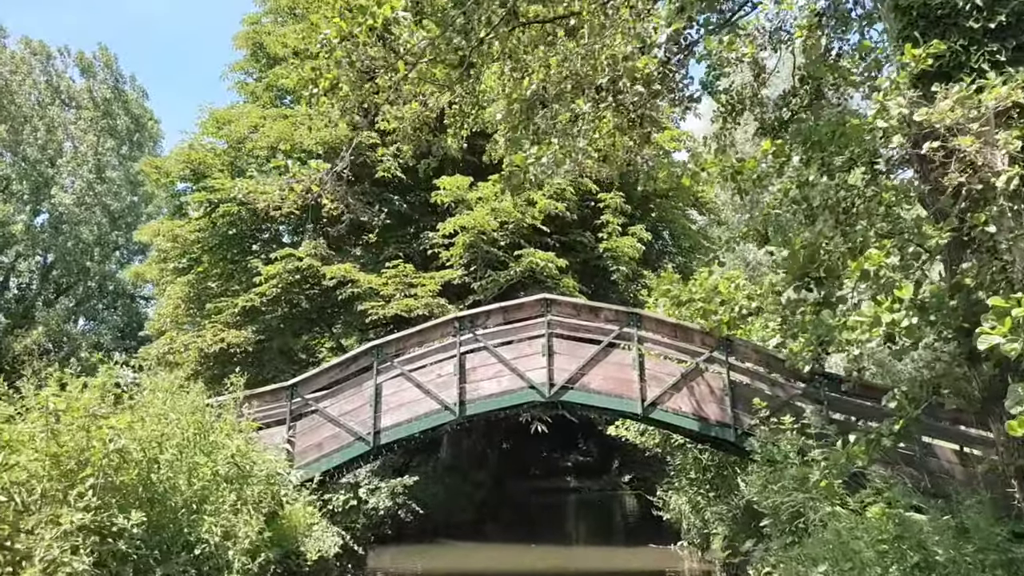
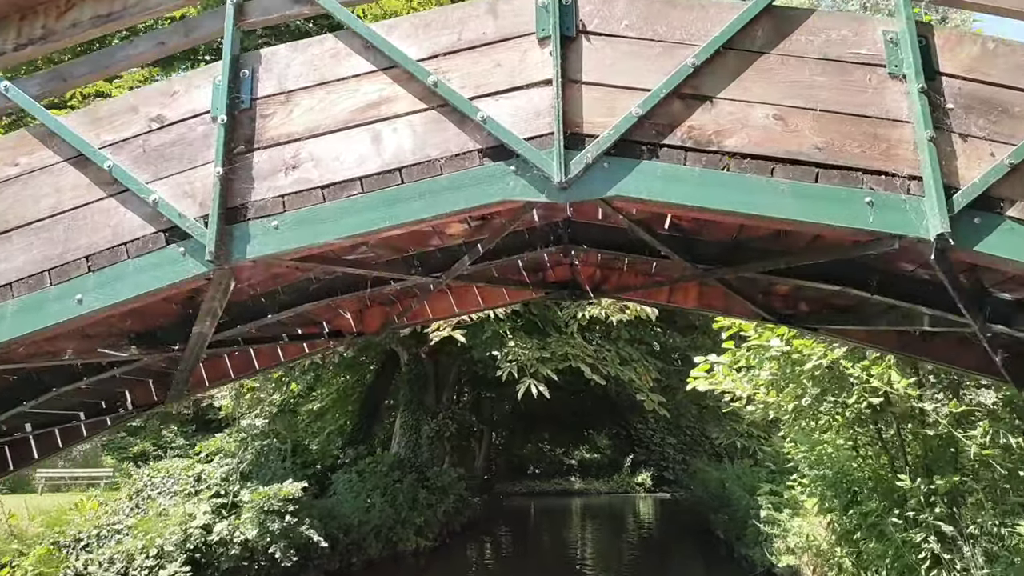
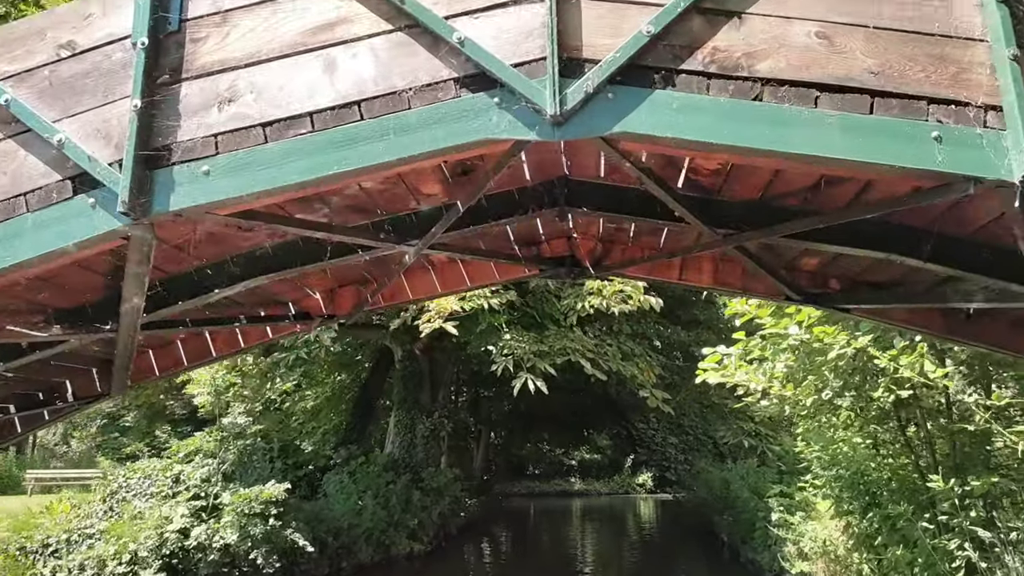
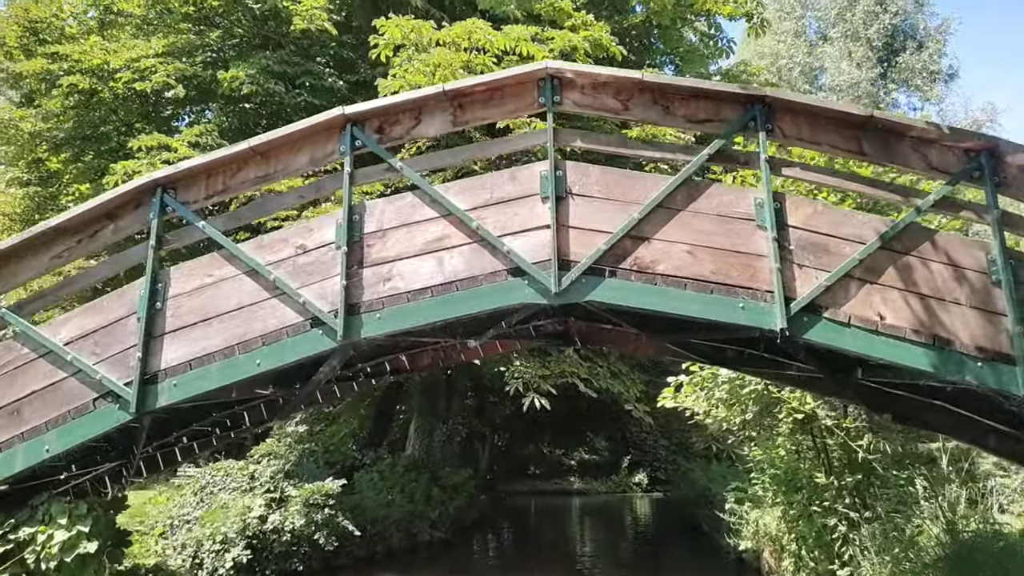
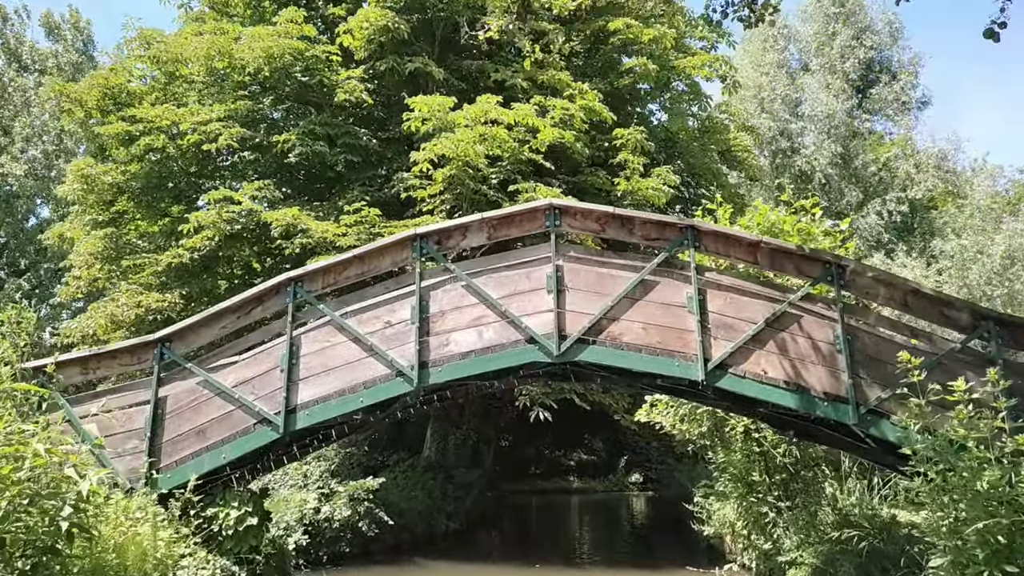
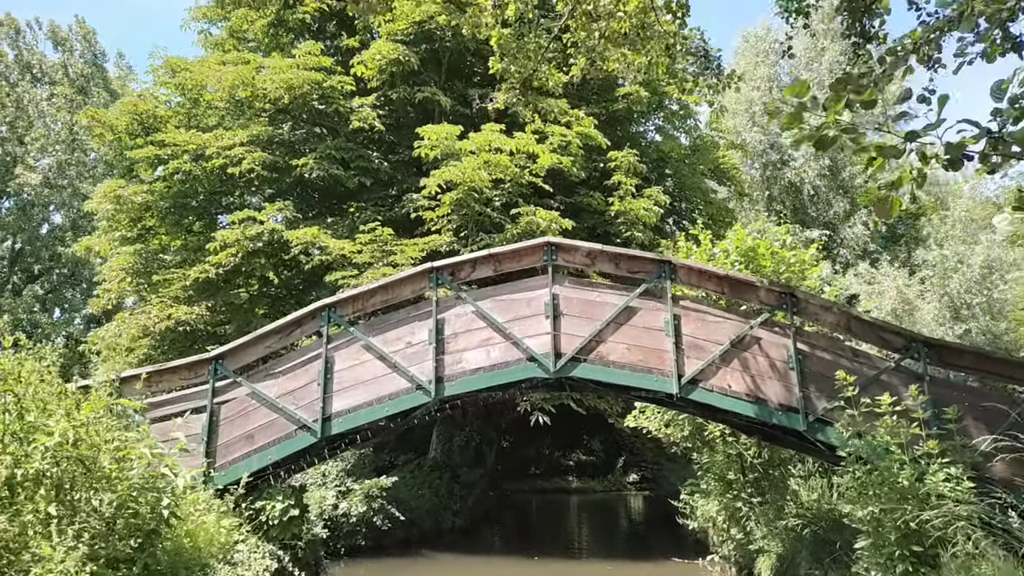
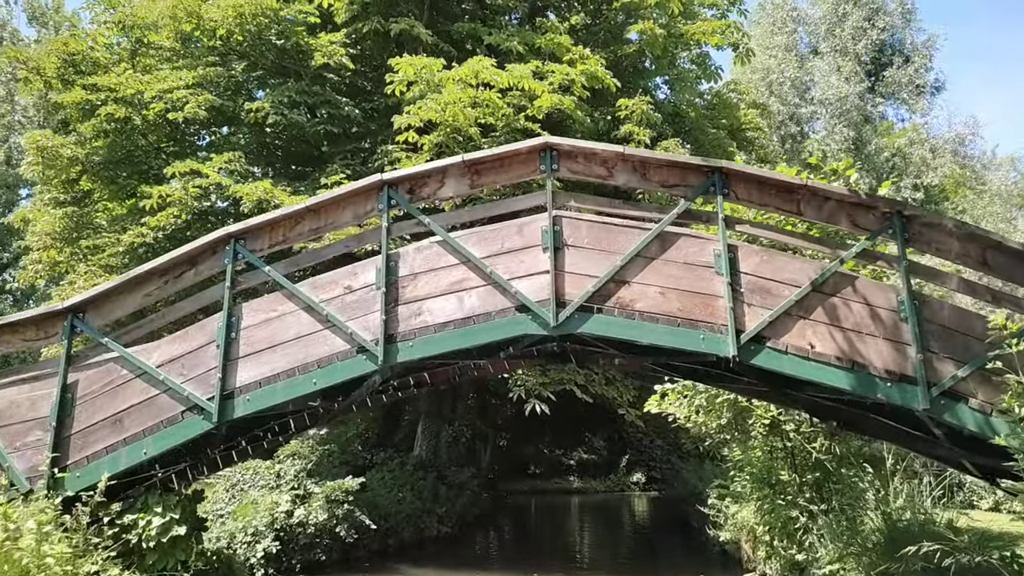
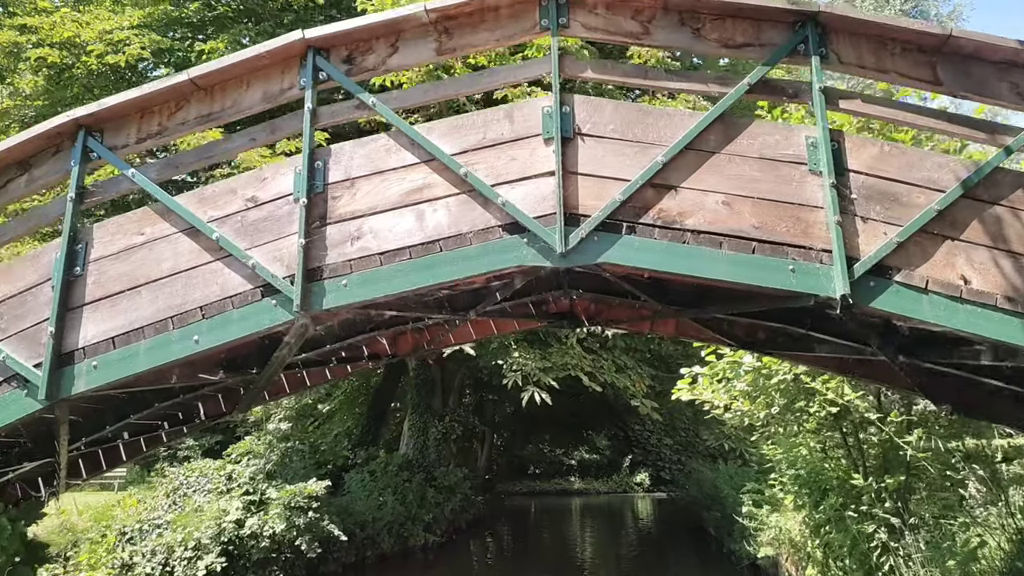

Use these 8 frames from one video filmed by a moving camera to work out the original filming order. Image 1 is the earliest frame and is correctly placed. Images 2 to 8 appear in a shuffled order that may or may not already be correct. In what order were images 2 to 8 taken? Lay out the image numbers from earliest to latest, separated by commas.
6, 5, 7, 4, 8, 2, 3
